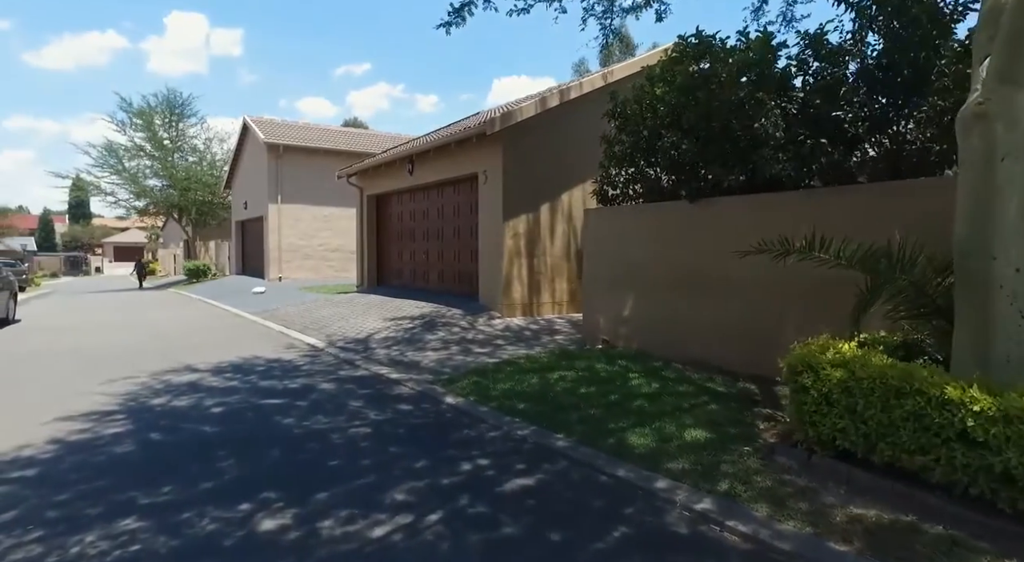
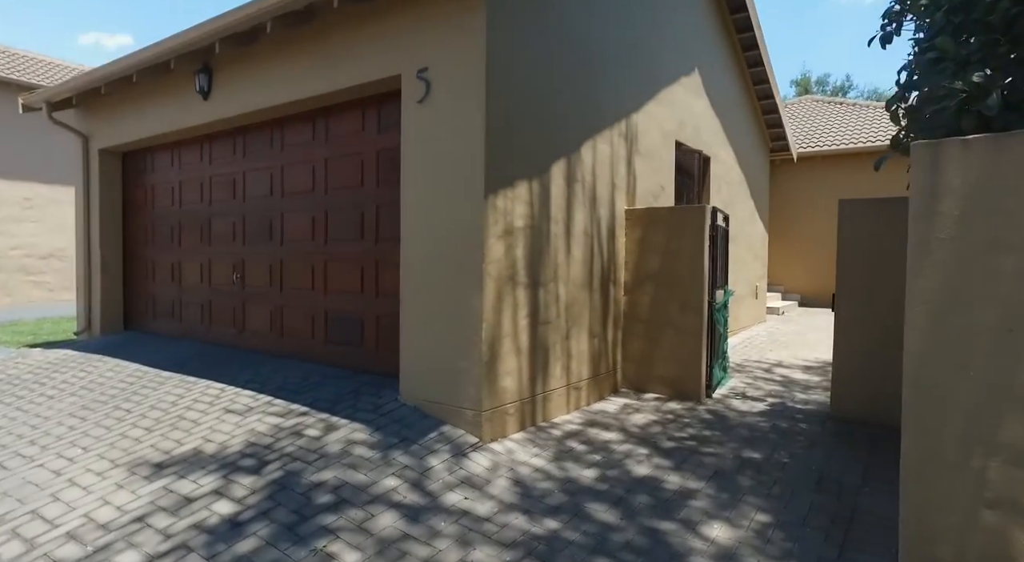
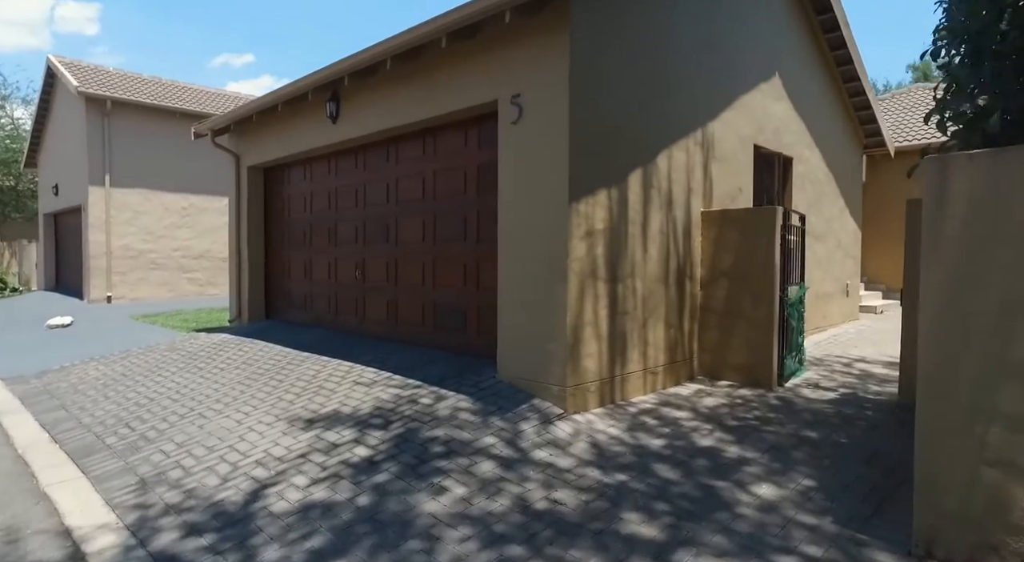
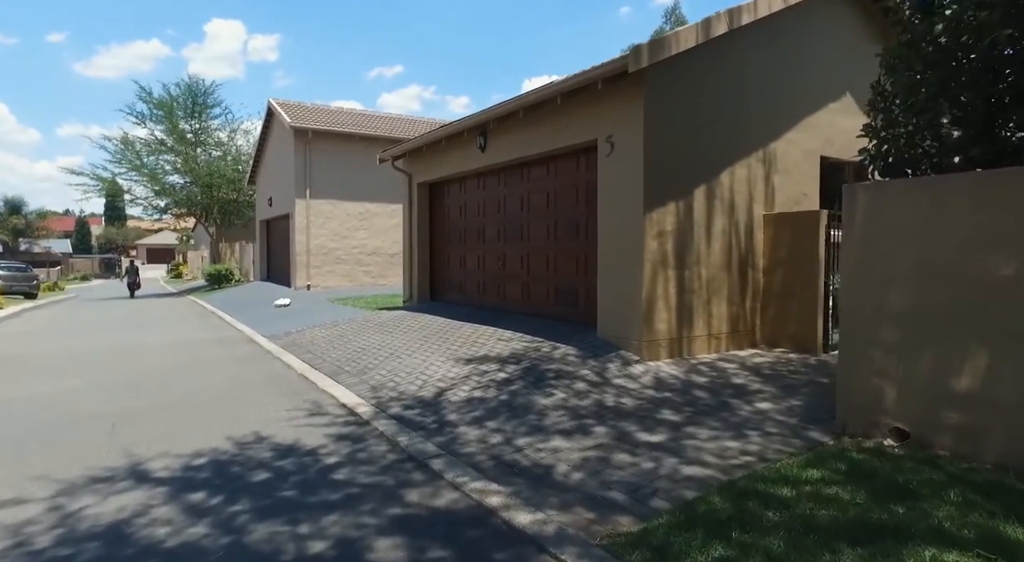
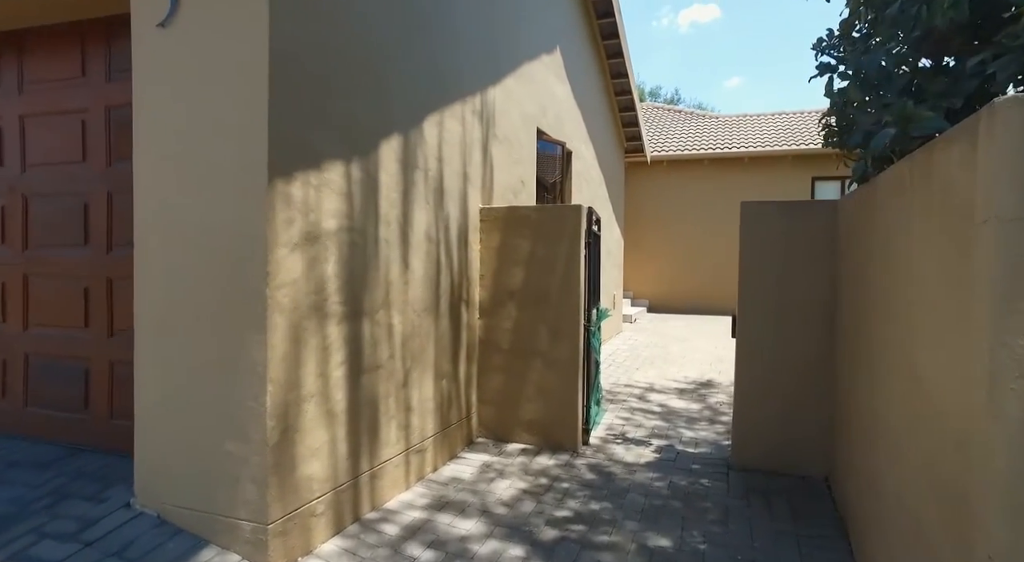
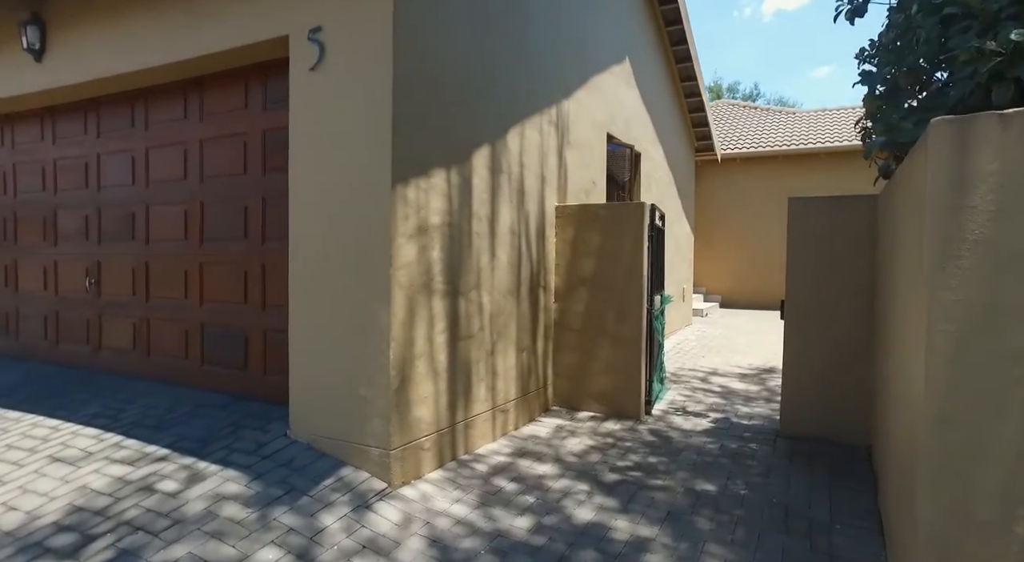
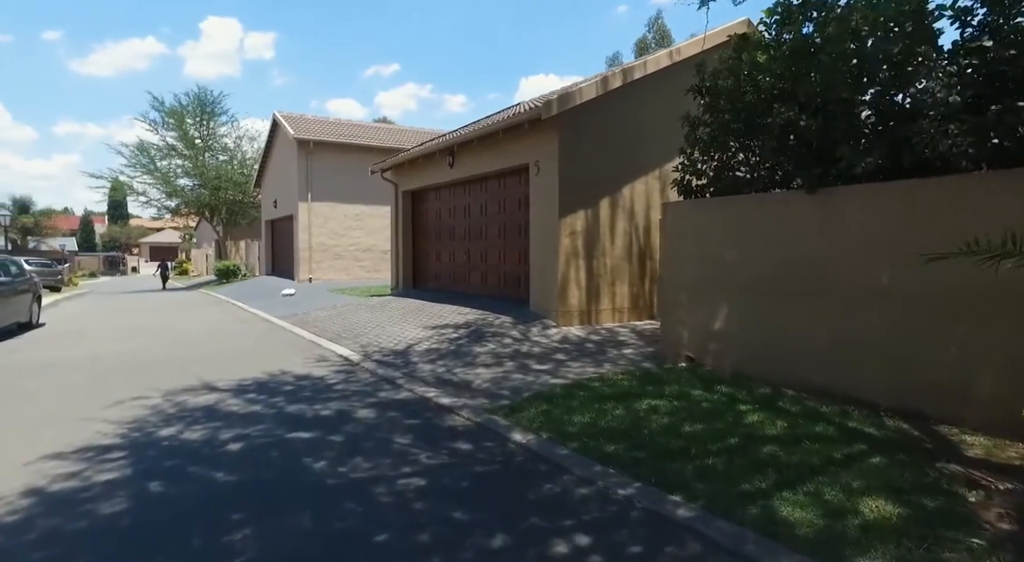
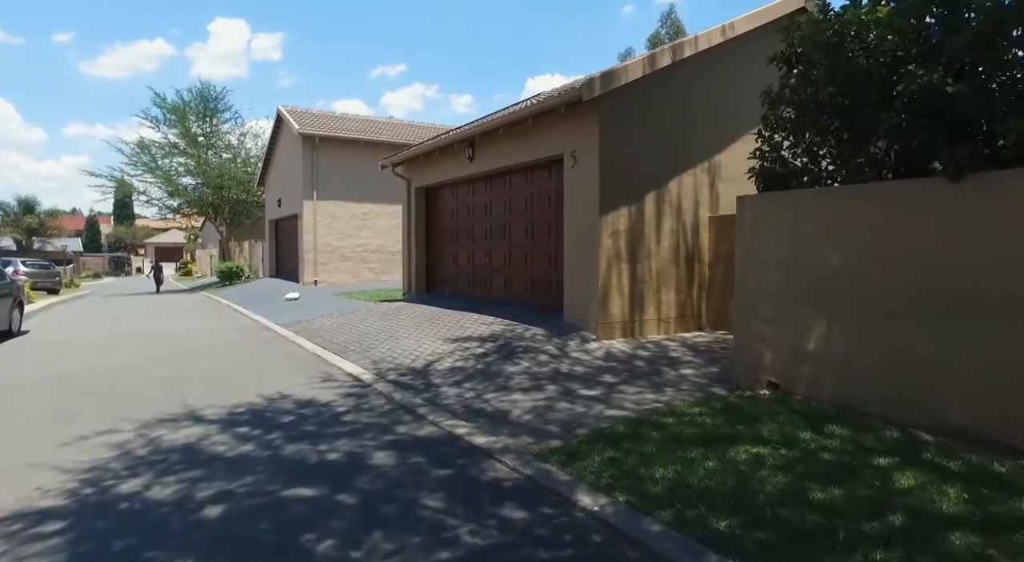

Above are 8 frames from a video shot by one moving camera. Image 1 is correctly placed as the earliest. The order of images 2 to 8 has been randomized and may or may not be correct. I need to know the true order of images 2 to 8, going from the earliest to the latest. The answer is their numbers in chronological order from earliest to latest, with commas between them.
7, 8, 4, 3, 2, 6, 5
